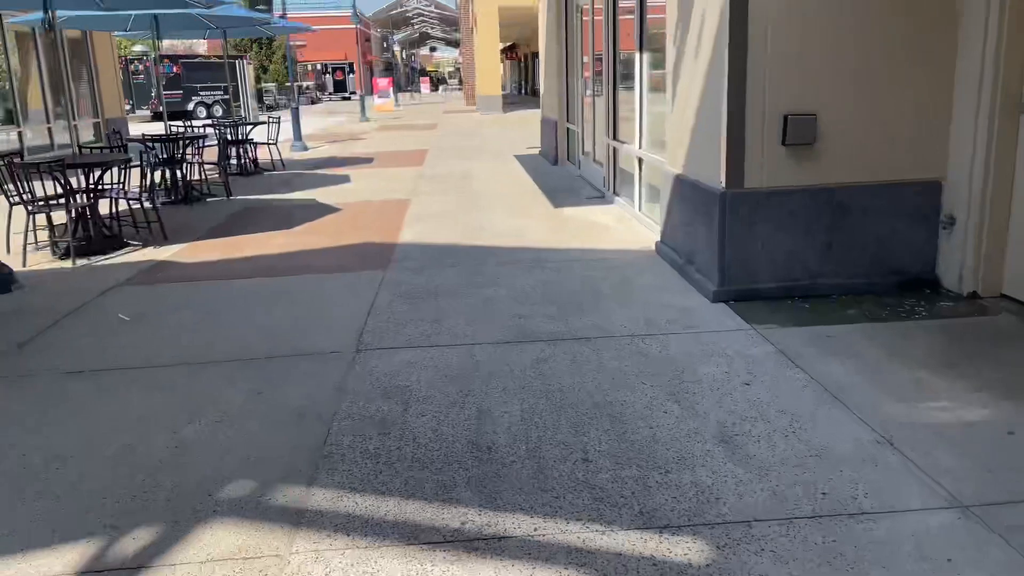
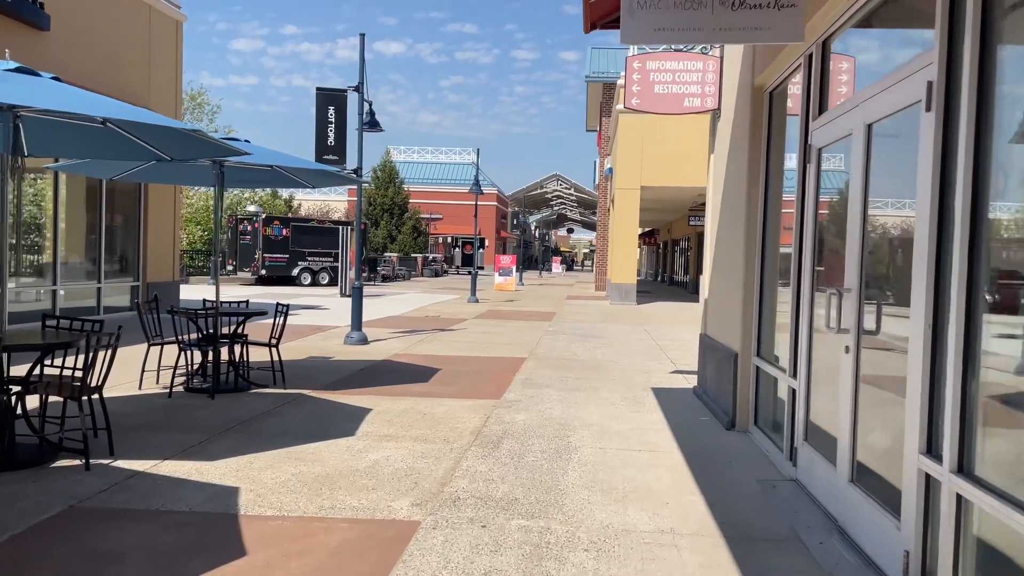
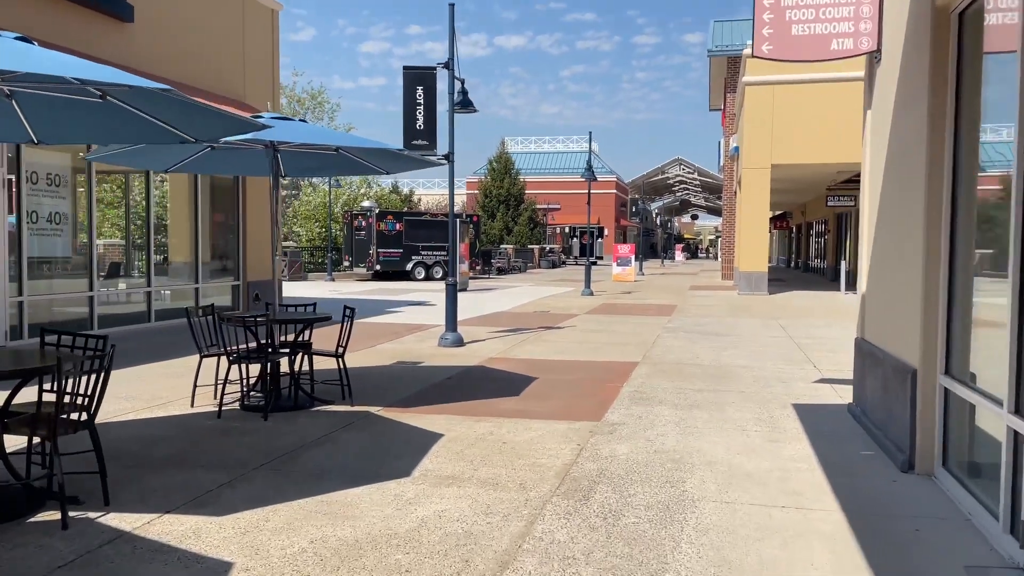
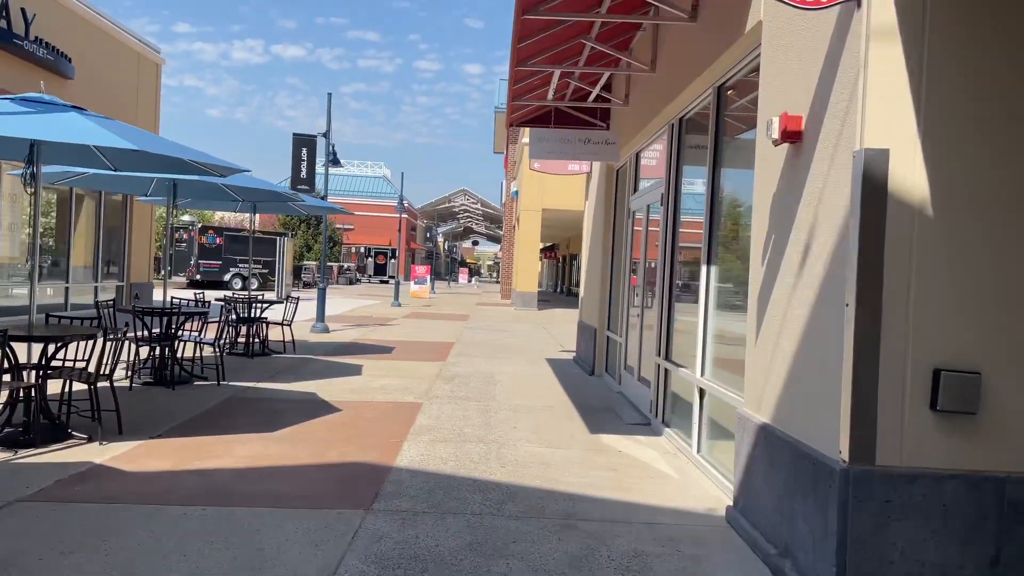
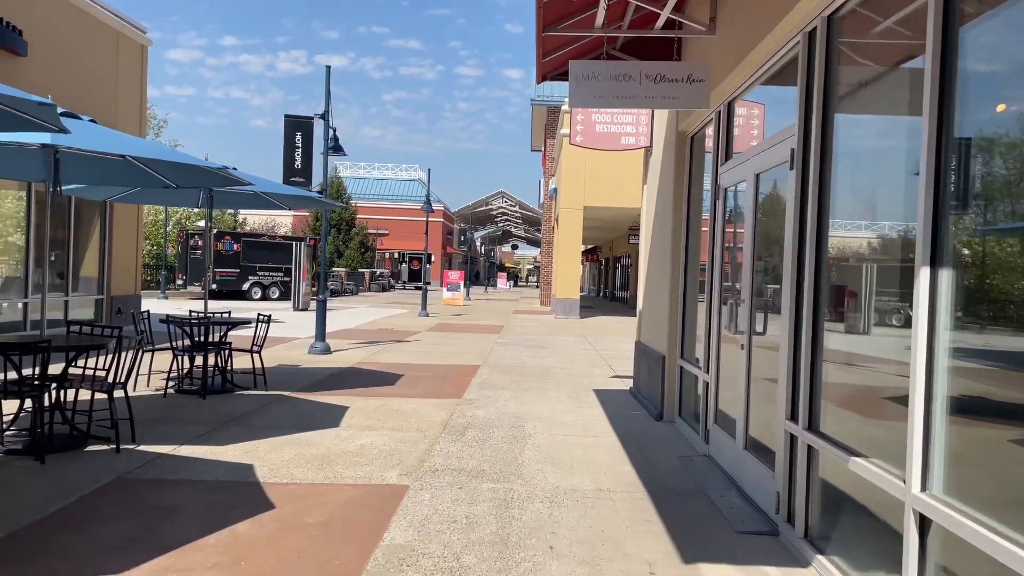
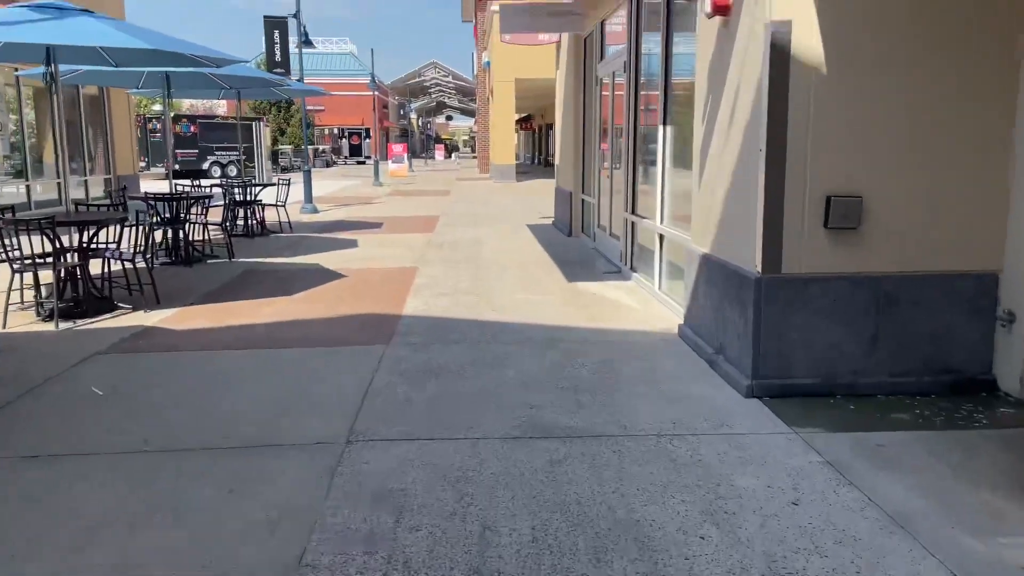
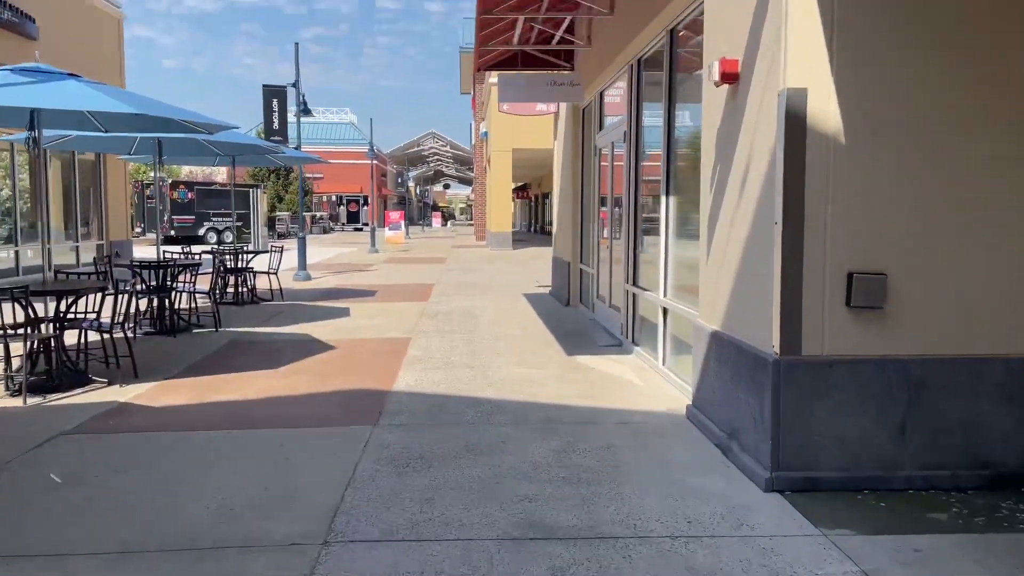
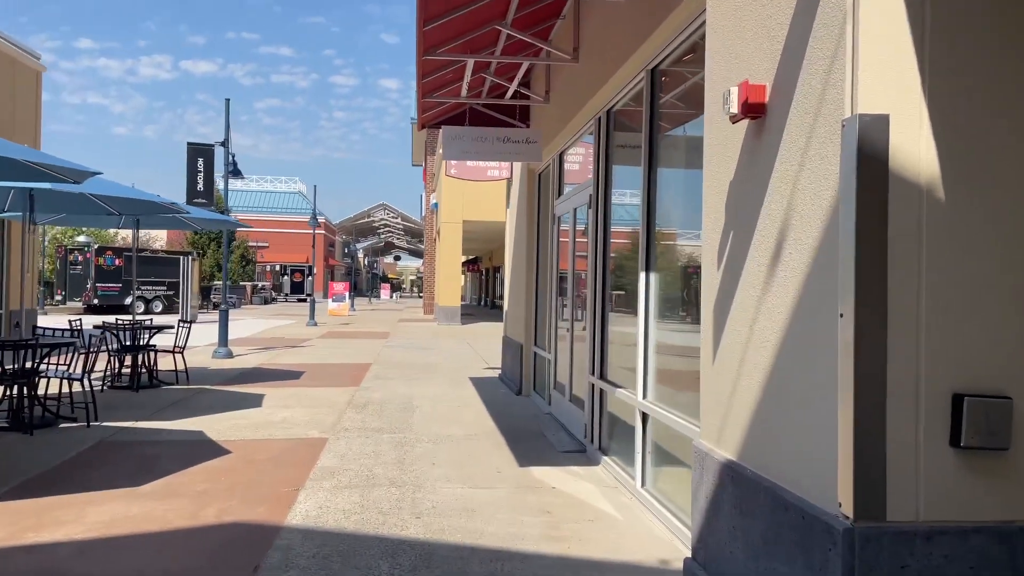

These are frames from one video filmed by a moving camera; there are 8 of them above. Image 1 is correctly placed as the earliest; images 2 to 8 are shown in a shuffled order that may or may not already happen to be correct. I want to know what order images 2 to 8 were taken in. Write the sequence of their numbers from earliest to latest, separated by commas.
6, 7, 4, 8, 5, 2, 3
